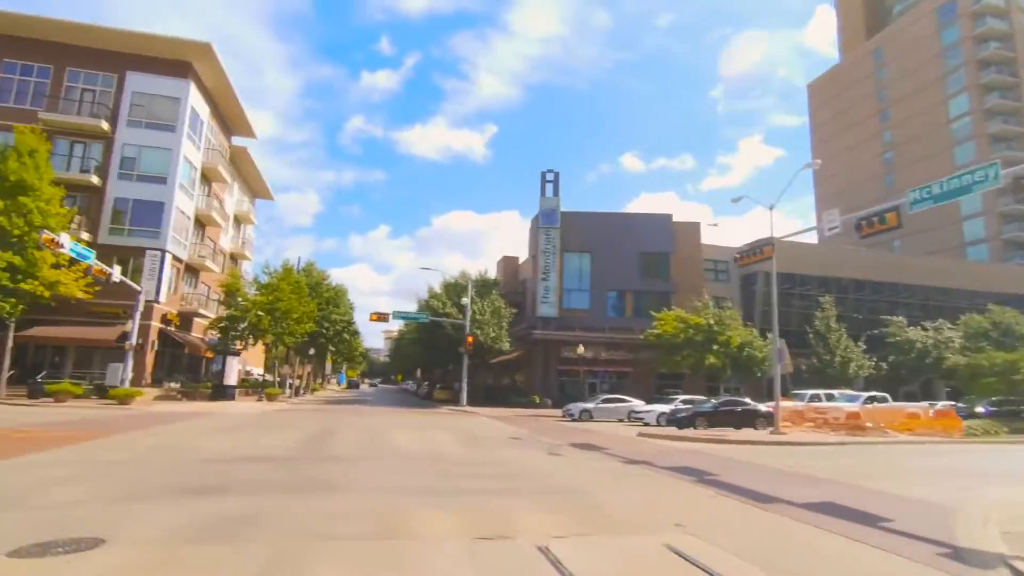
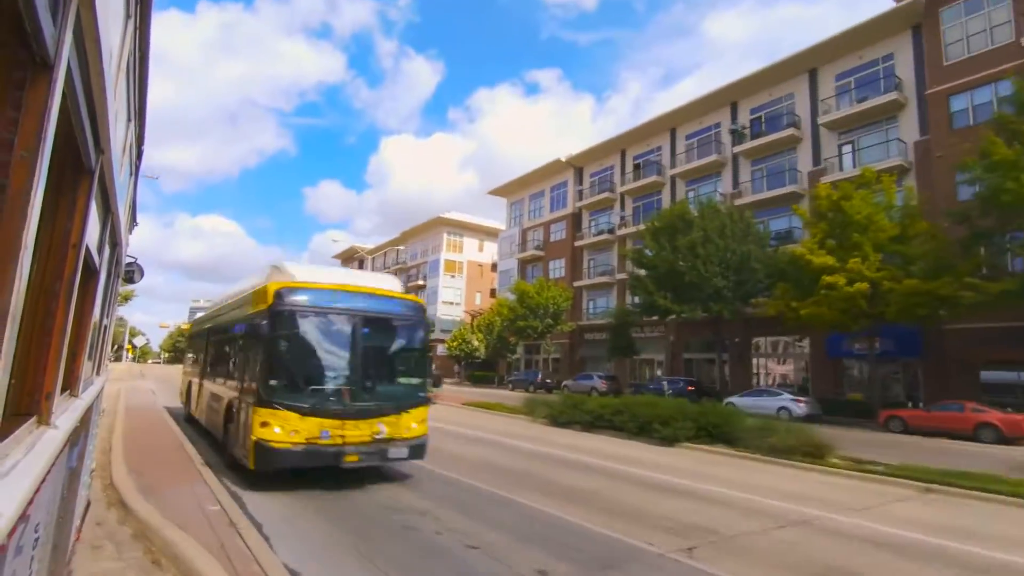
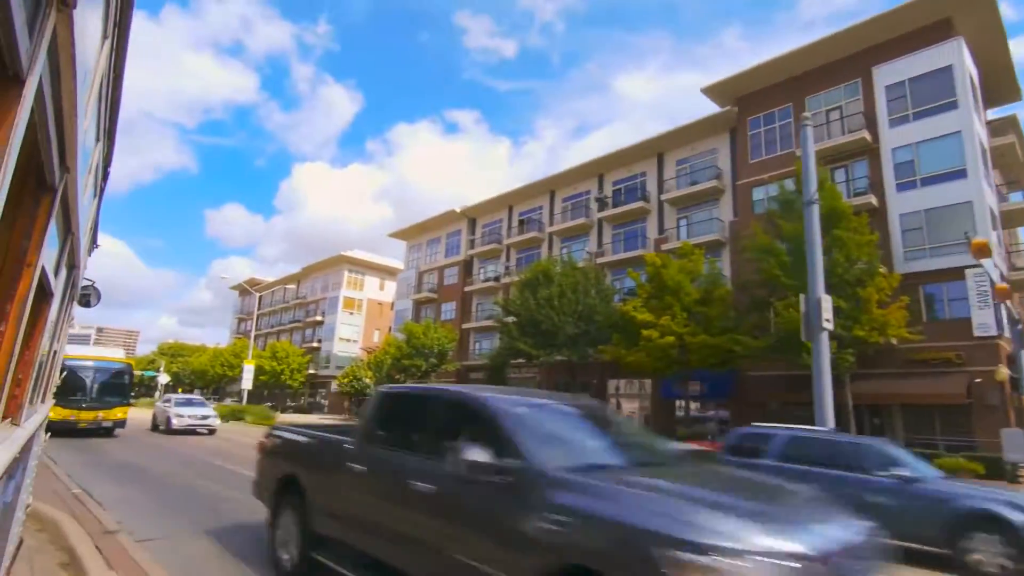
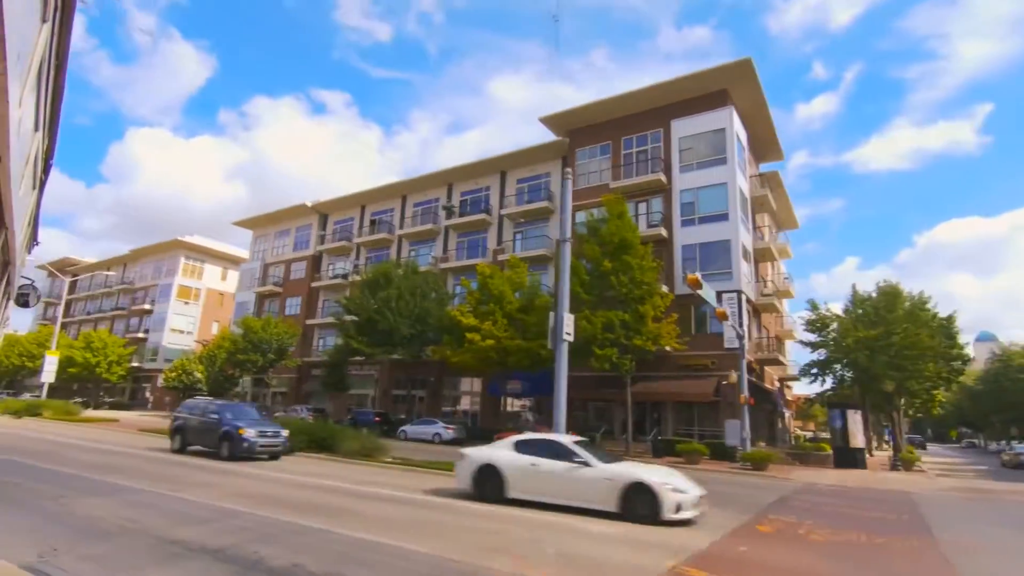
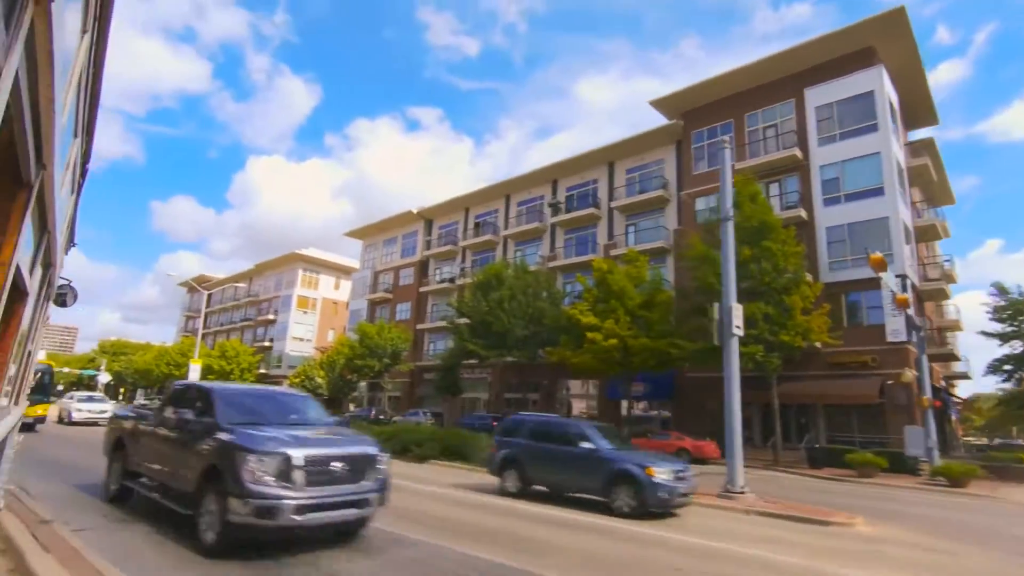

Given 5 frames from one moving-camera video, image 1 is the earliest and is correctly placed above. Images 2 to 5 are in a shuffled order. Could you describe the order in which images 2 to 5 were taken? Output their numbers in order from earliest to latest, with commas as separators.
4, 5, 3, 2
